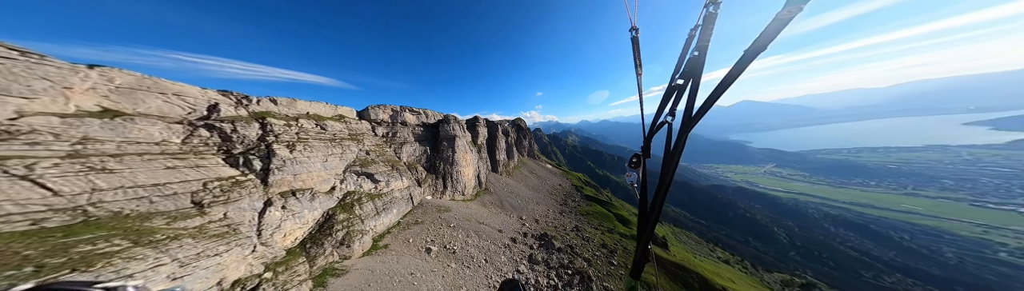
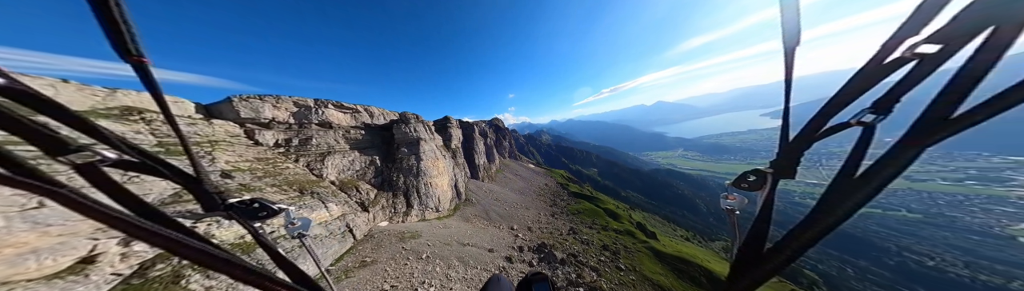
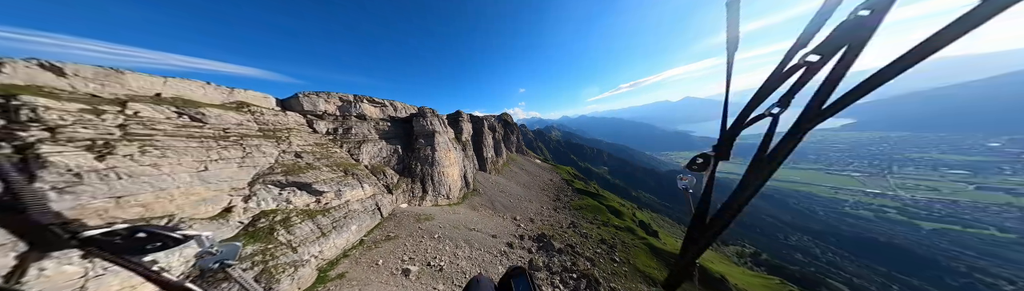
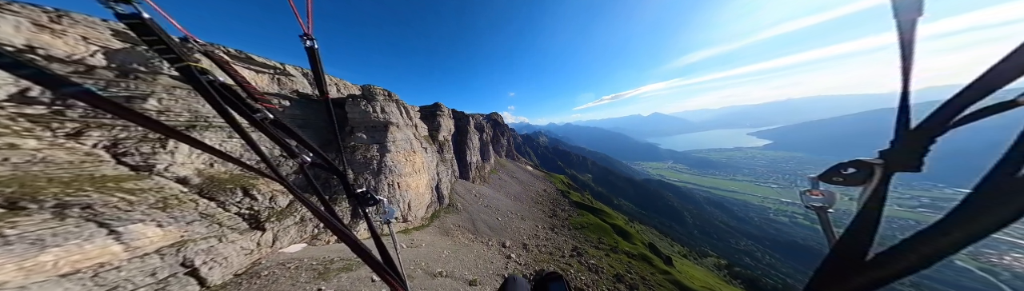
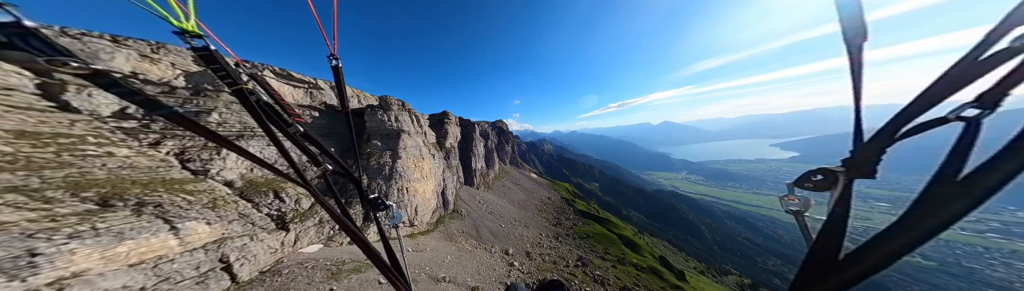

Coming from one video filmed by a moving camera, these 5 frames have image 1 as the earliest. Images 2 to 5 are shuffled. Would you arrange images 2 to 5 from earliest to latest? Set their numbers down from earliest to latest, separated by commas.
3, 2, 5, 4
